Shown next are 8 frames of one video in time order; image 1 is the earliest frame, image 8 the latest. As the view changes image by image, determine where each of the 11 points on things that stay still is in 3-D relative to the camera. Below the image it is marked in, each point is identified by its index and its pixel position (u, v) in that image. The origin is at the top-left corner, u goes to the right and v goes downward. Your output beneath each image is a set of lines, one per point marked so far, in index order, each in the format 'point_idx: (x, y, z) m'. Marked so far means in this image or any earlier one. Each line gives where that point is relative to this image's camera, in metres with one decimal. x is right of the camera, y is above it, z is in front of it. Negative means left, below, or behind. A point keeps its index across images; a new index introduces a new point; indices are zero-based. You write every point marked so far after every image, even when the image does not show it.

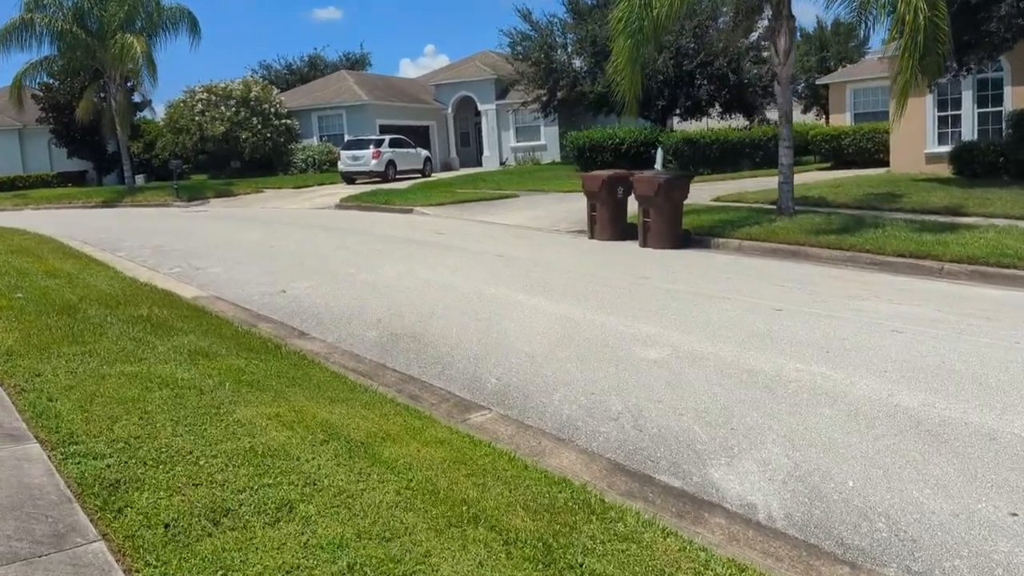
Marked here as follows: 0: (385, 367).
0: (-1.0, -0.6, +7.0) m
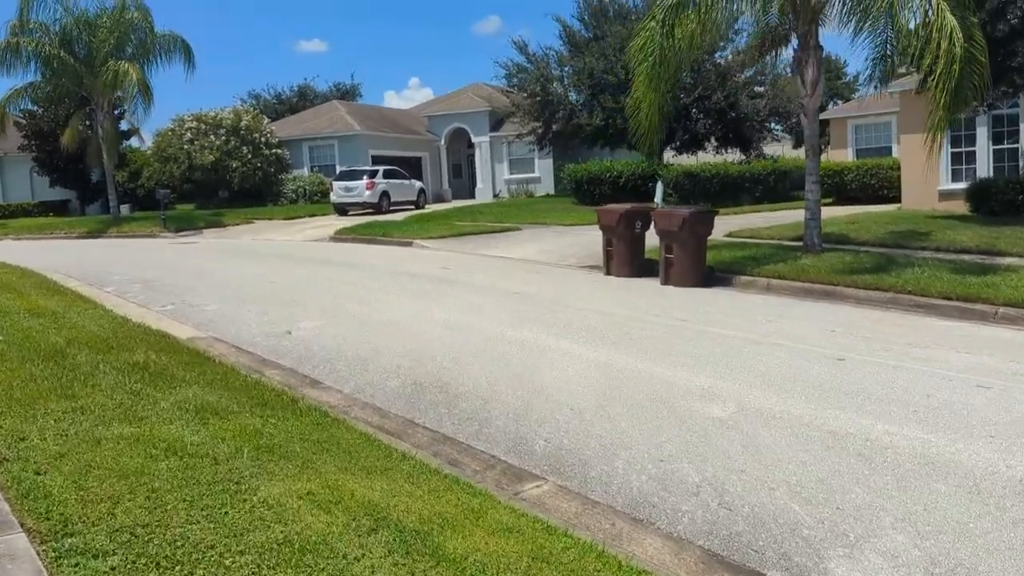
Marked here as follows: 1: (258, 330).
0: (-0.7, -1.0, +6.2) m
1: (-2.8, -0.5, +9.8) m
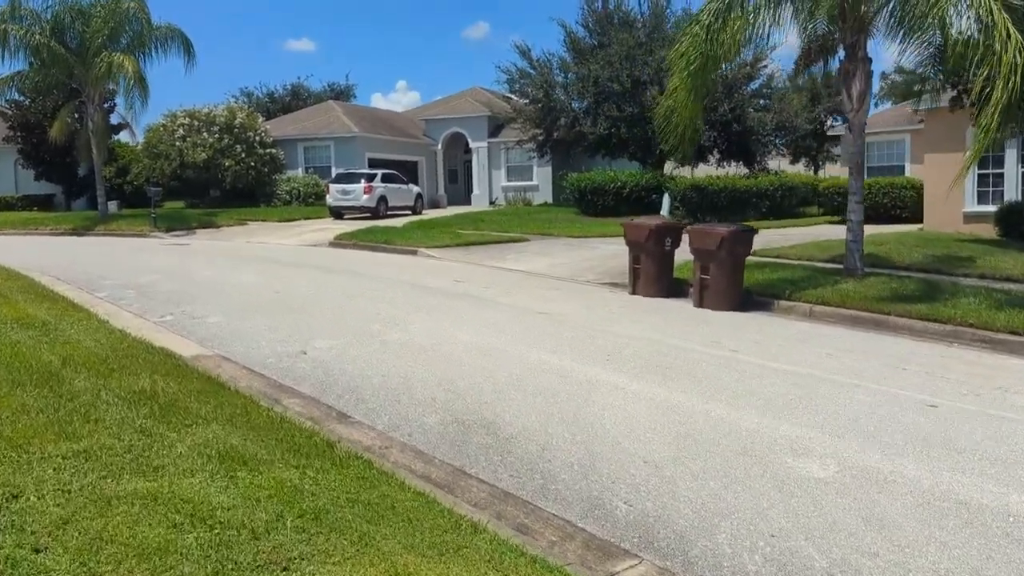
0: (-0.3, -1.2, +5.4) m
1: (-2.5, -0.6, +8.9) m
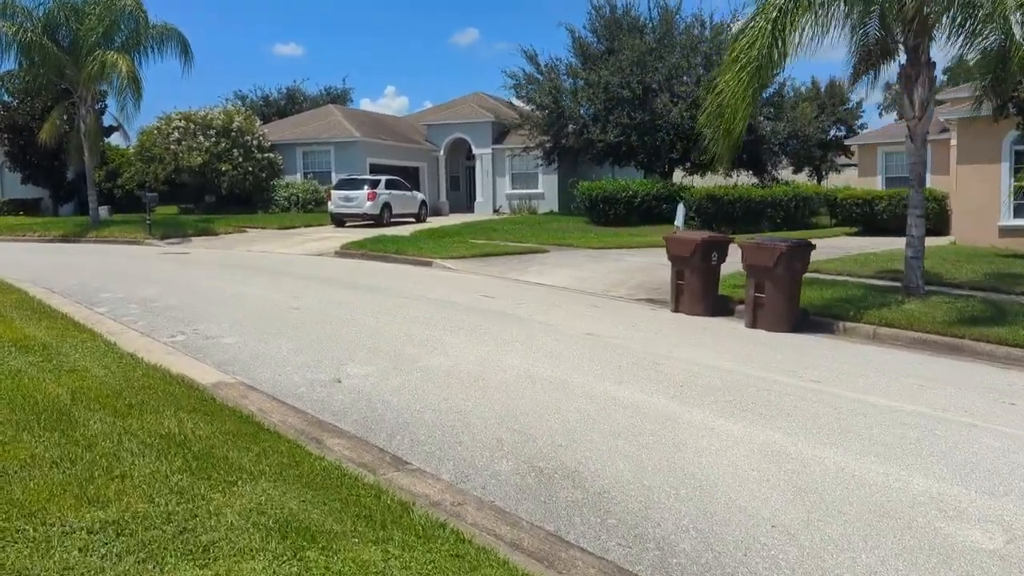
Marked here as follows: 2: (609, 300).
0: (+0.3, -1.3, +4.5) m
1: (-2.0, -0.8, +8.1) m
2: (+1.5, -0.2, +13.3) m
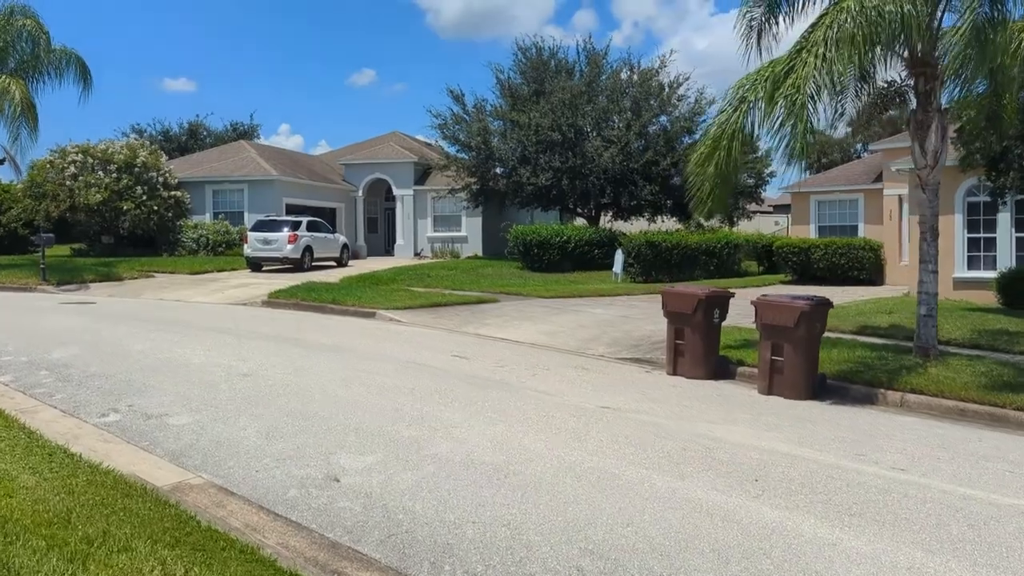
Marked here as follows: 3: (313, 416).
0: (+0.9, -1.7, +3.2) m
1: (-1.7, -1.4, +6.5) m
2: (+1.1, -1.0, +12.1) m
3: (-1.8, -1.2, +8.1) m
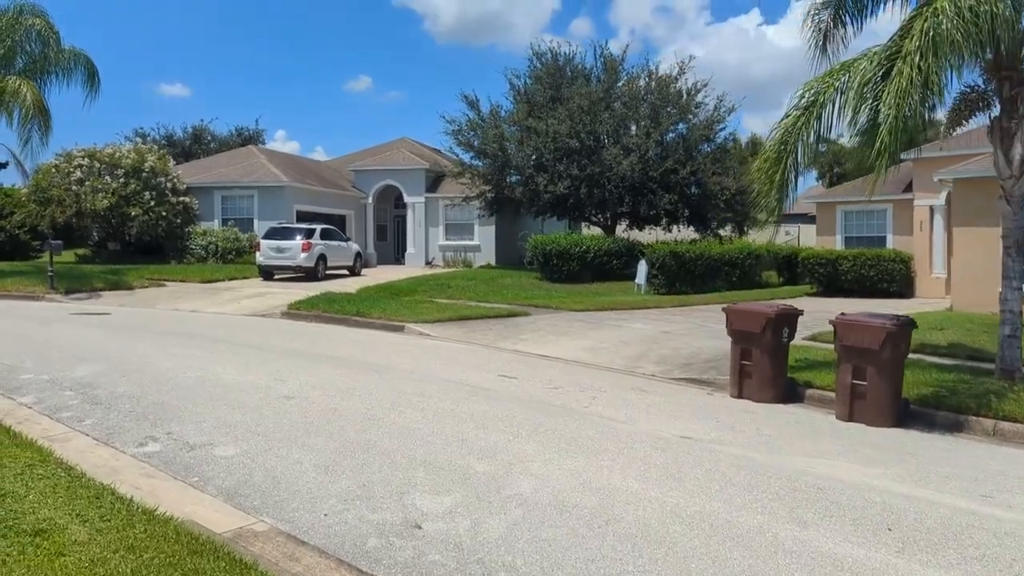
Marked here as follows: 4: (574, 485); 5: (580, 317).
0: (+1.6, -1.9, +2.5) m
1: (-1.0, -1.5, +5.8) m
2: (+1.7, -1.2, +11.4) m
3: (-1.2, -1.3, +7.4) m
4: (+0.4, -1.5, +6.4) m
5: (+1.3, -0.6, +16.8) m
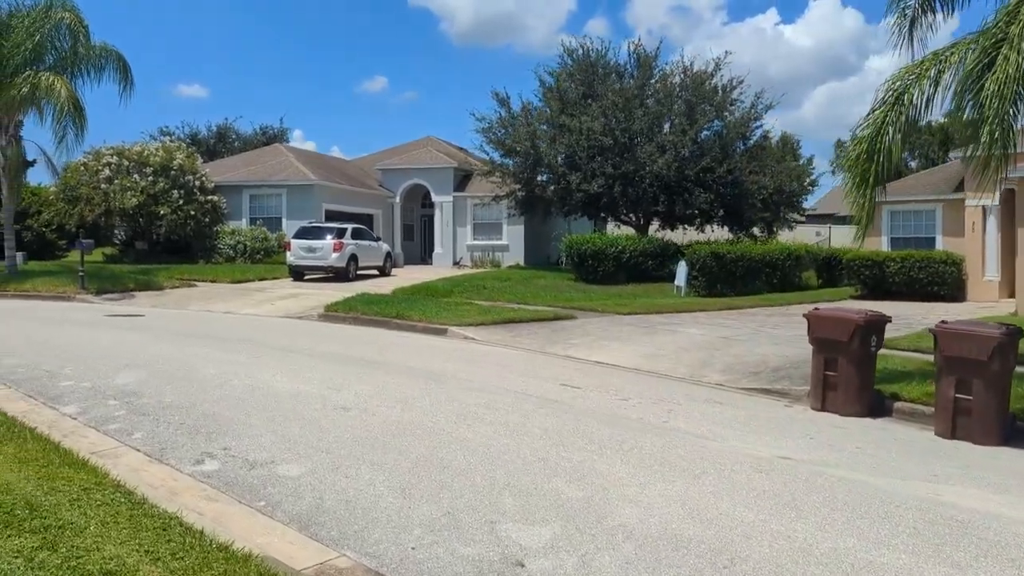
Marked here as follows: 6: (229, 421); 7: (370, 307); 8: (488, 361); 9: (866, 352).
0: (+2.2, -1.9, +1.9) m
1: (-0.4, -1.6, +5.2) m
2: (+2.5, -1.3, +10.8) m
3: (-0.5, -1.4, +6.8) m
4: (+1.1, -1.5, +5.8) m
5: (+2.2, -0.6, +16.1) m
6: (-2.6, -1.2, +8.1) m
7: (-2.9, -0.4, +17.8) m
8: (-0.3, -1.0, +12.2) m
9: (+3.8, -0.7, +9.4) m
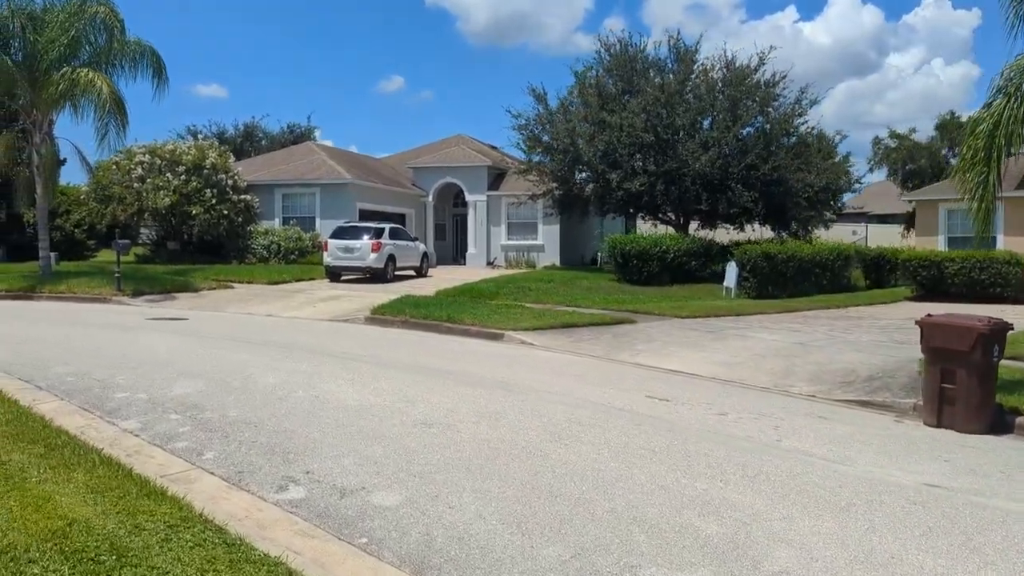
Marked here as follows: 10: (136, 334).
0: (+2.9, -2.0, +1.1) m
1: (+0.4, -1.6, +4.5) m
2: (+3.4, -1.3, +10.0) m
3: (+0.3, -1.4, +6.0) m
4: (+1.9, -1.6, +5.1) m
5: (+3.2, -0.6, +15.3) m
6: (-1.8, -1.3, +7.4) m
7: (-1.9, -0.4, +17.1) m
8: (+0.6, -1.1, +11.5) m
9: (+4.7, -0.7, +8.6) m
10: (-6.1, -0.7, +14.1) m
